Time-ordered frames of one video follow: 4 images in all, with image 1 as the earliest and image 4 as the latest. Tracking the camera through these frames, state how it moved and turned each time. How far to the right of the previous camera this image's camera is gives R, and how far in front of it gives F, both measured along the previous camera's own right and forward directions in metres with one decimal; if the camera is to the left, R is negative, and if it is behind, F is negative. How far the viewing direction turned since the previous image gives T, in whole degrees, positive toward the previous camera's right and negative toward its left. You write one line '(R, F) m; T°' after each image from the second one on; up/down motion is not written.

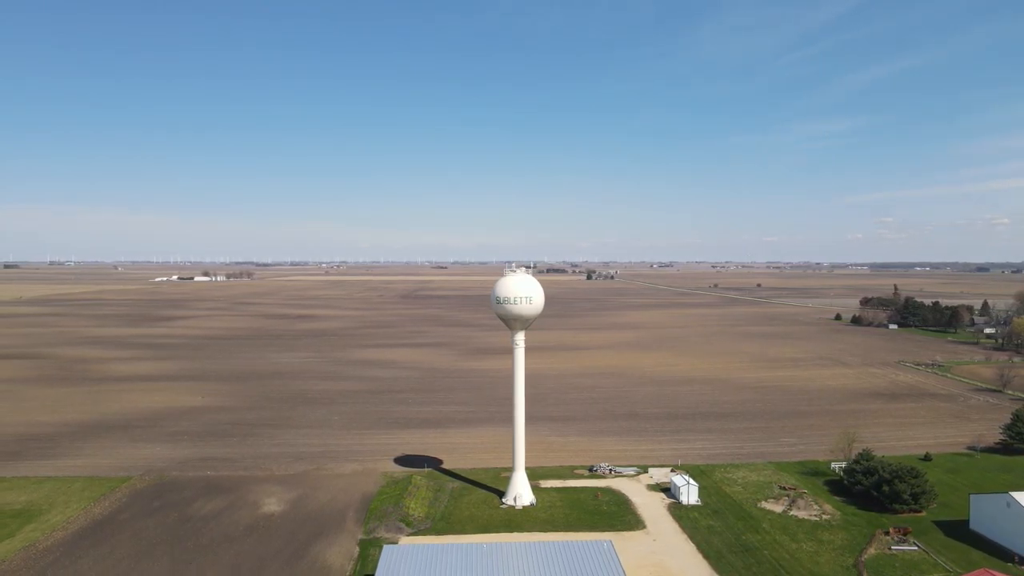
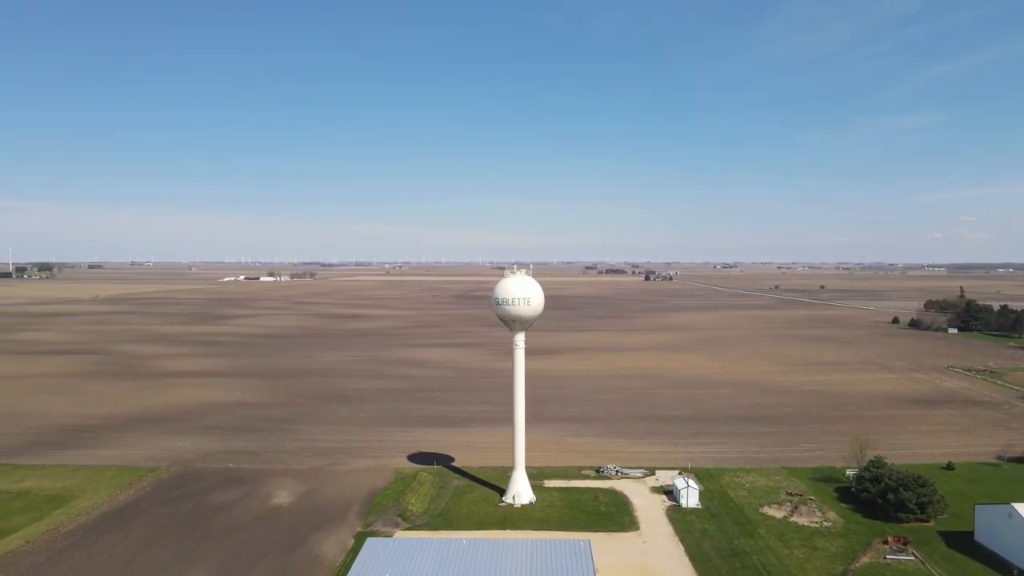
(+1.6, -0.2) m; -5°
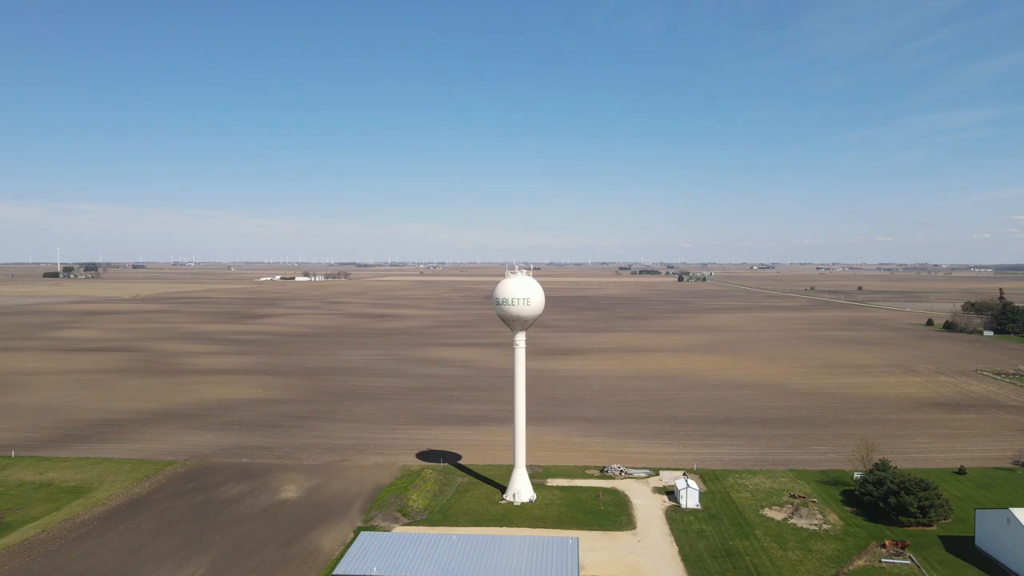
(+0.9, -0.2) m; -3°
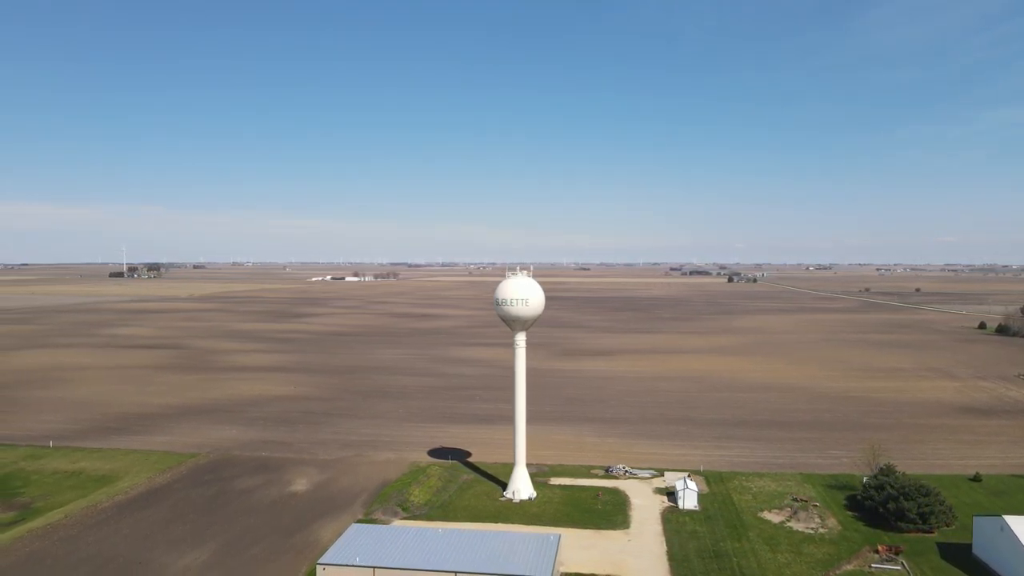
(+1.3, -0.3) m; -4°
